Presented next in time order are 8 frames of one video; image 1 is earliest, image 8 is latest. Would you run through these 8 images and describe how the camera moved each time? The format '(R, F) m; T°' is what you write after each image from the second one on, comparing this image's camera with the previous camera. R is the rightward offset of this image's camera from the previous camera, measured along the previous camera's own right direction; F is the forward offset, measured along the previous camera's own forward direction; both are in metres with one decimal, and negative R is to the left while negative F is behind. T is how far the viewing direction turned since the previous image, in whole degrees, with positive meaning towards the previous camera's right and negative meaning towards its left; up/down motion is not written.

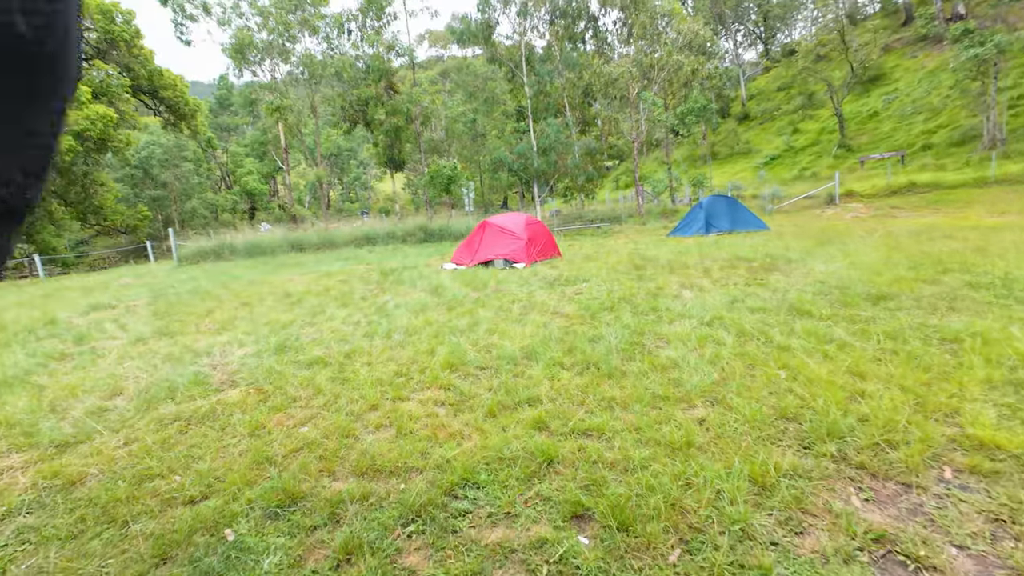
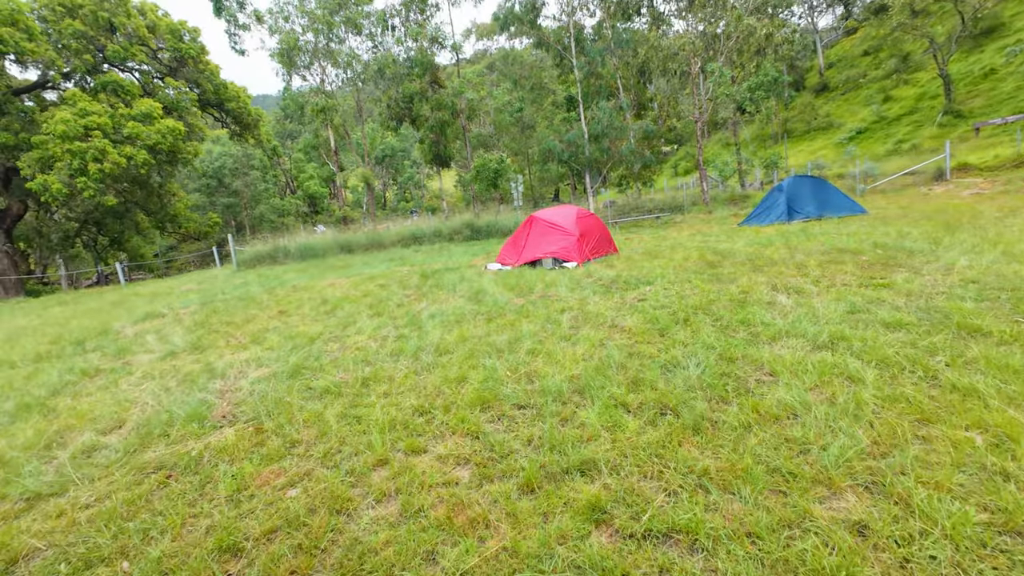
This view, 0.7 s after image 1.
(+0.1, +0.9) m; -7°
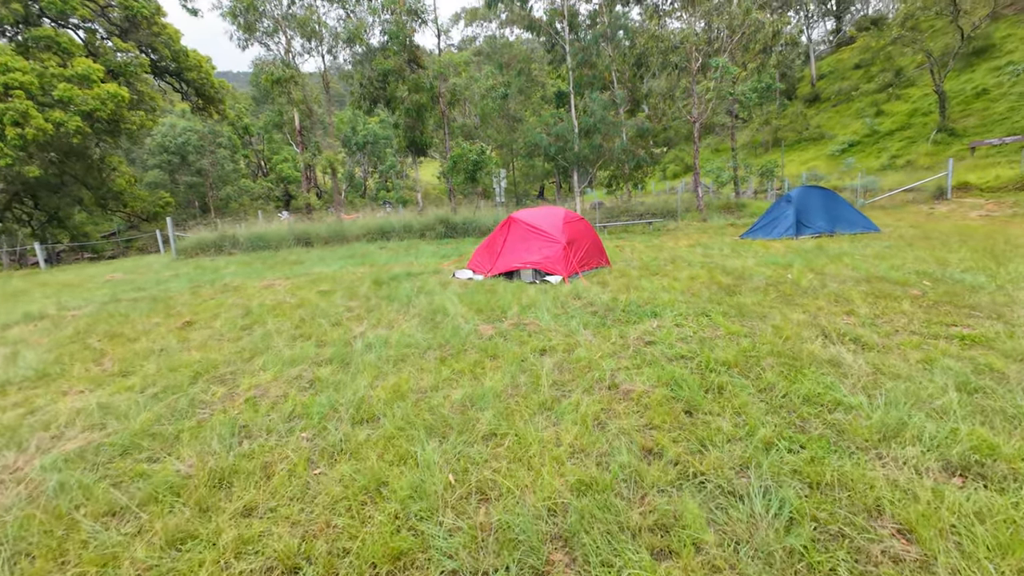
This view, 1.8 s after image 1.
(+0.1, +1.4) m; +3°
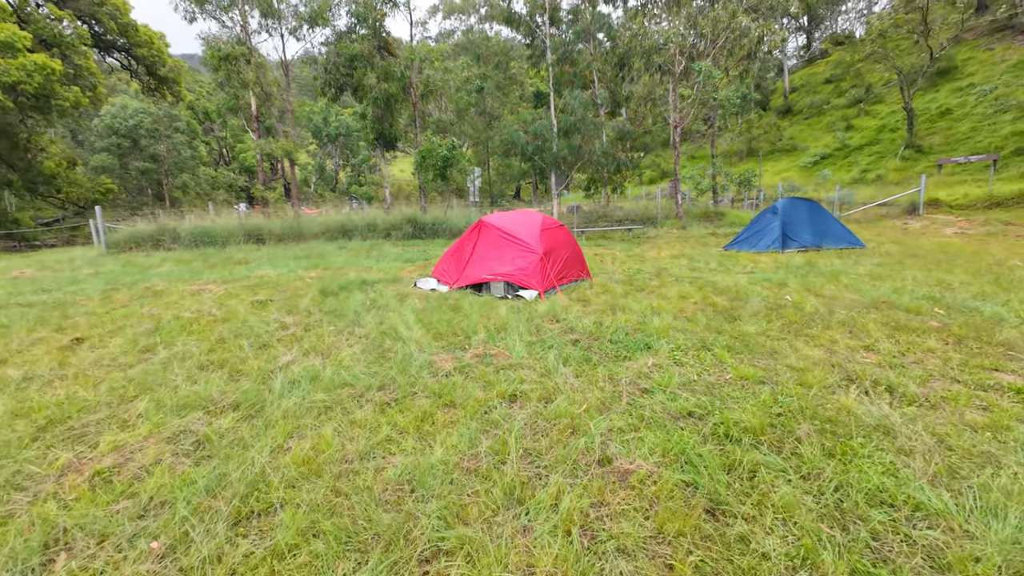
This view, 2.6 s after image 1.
(+0.1, +0.8) m; +3°
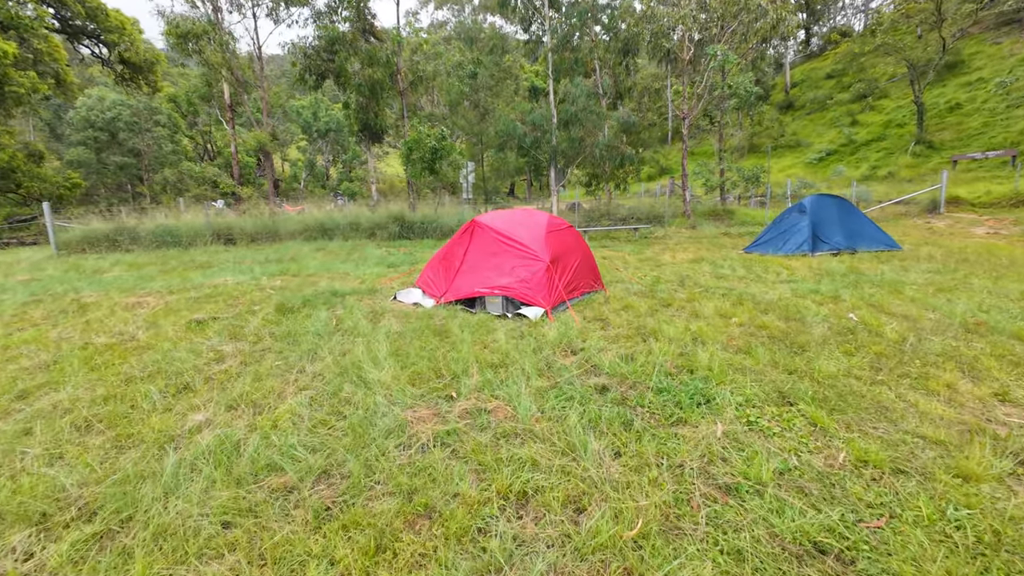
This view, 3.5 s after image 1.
(-0.1, +1.1) m; +1°
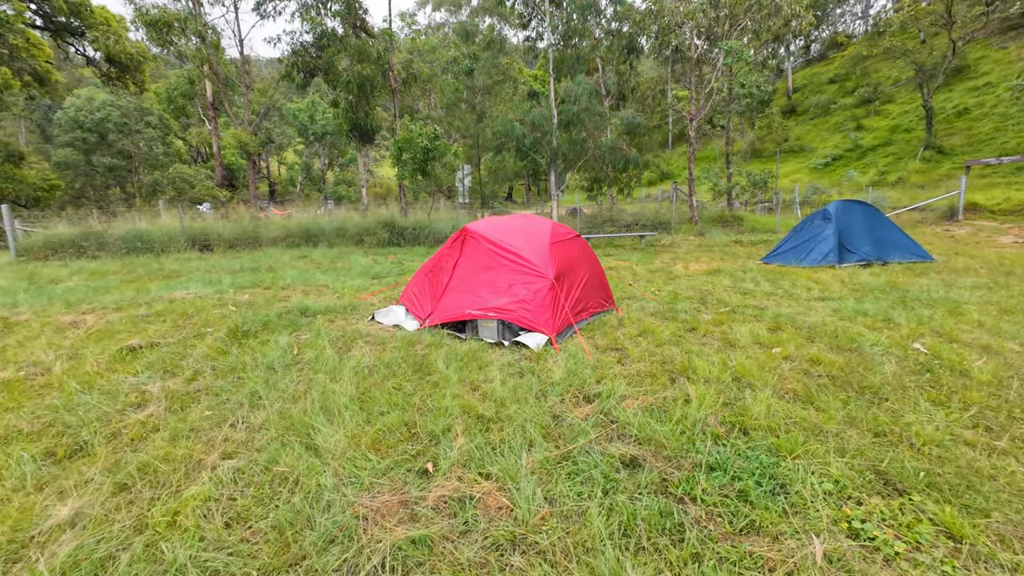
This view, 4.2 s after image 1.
(0.0, +0.8) m; 0°
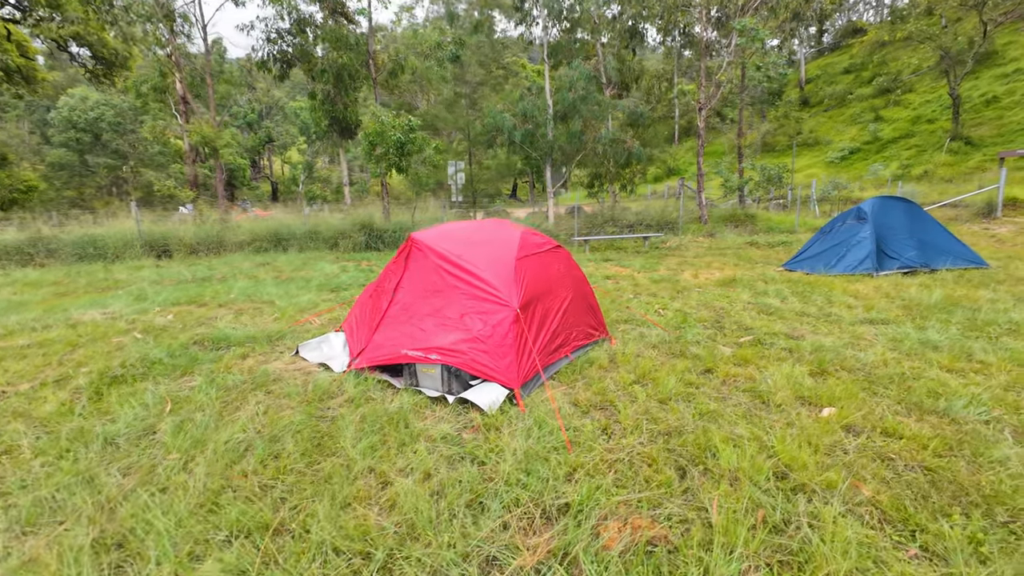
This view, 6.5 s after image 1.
(+0.4, +1.0) m; -1°
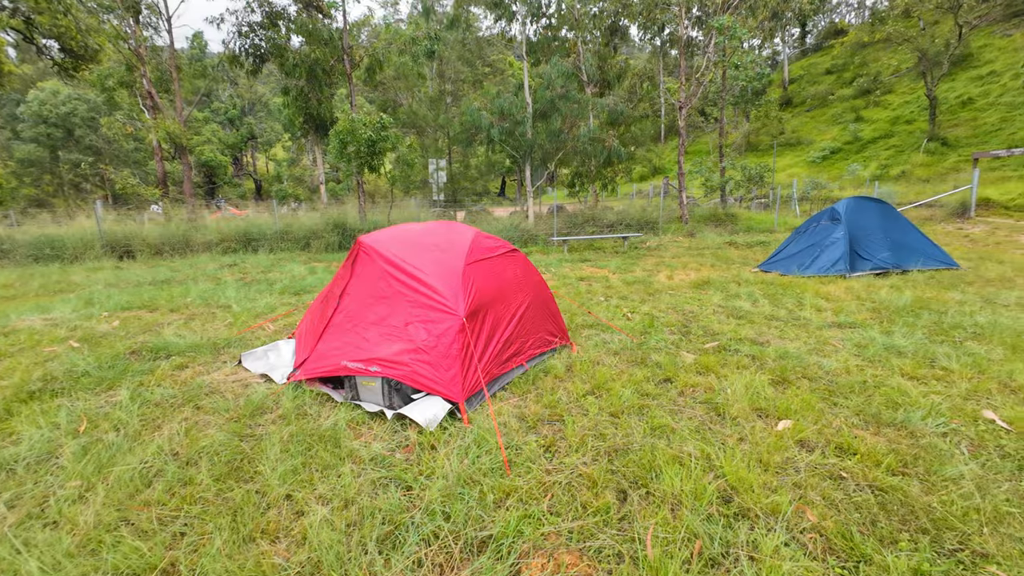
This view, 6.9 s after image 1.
(+0.3, +0.2) m; +1°
